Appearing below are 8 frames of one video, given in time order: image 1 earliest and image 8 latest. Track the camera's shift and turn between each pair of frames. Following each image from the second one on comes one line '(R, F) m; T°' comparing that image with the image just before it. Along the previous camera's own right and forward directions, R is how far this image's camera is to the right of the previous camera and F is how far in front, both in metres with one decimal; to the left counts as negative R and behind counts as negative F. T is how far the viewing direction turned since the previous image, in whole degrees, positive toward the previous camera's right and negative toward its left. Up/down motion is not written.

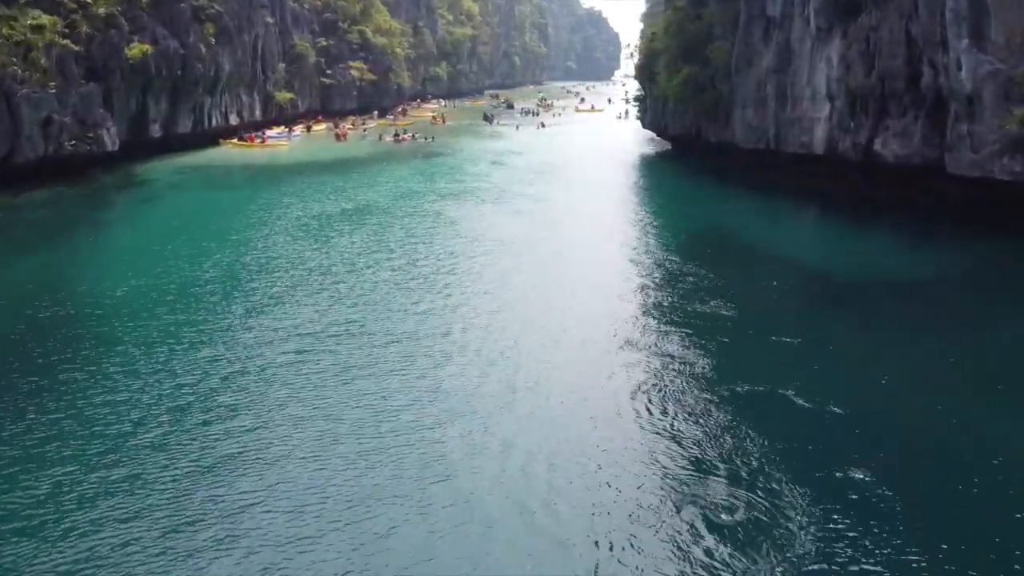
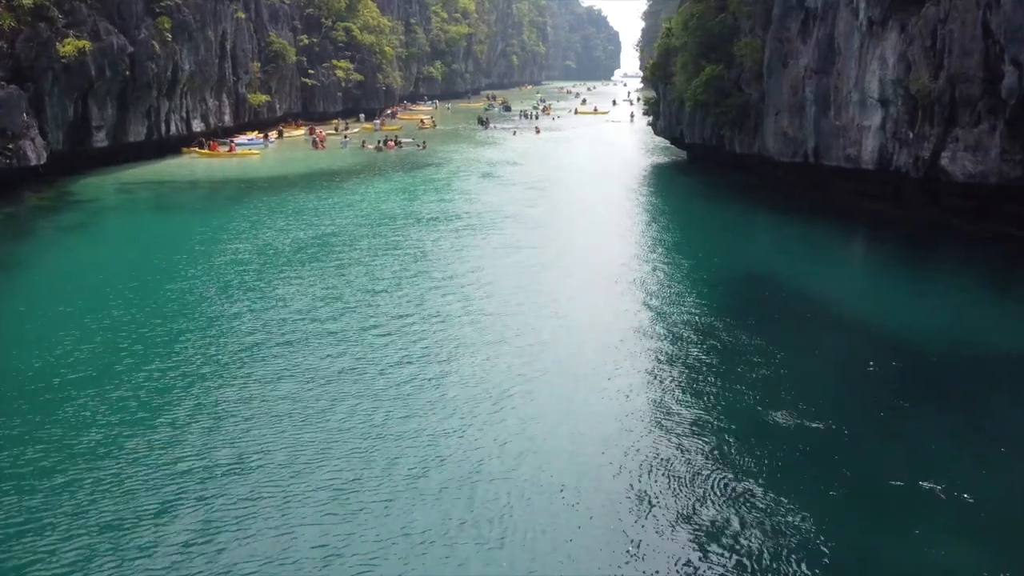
(+0.1, +4.5) m; 0°
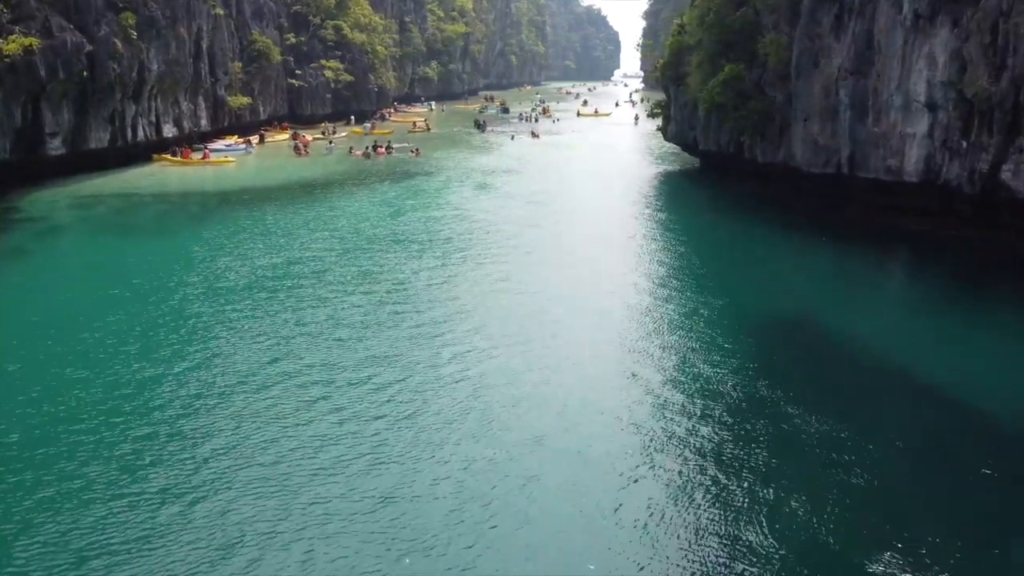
(0.0, +2.9) m; 0°
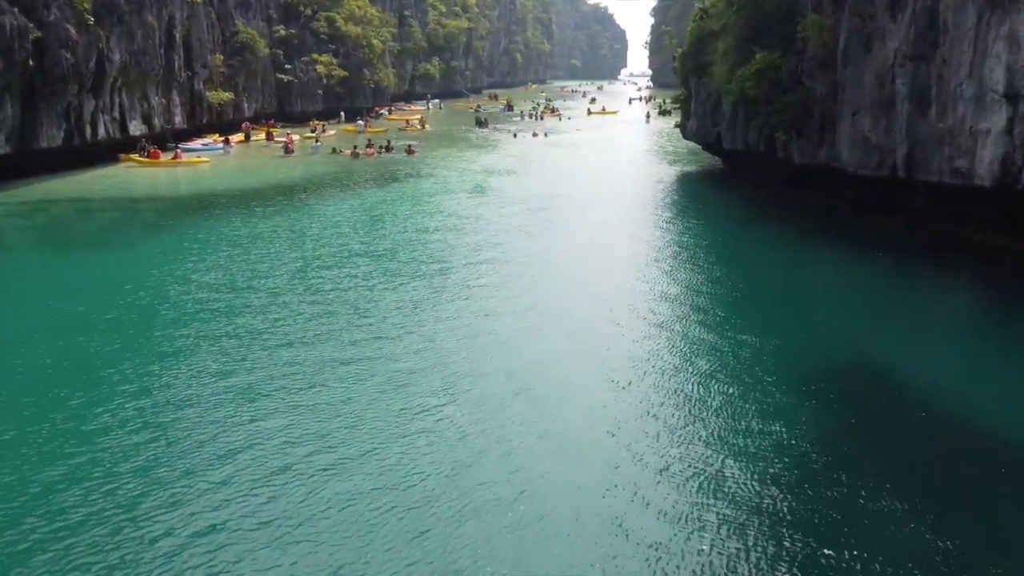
(+0.1, +3.4) m; 0°
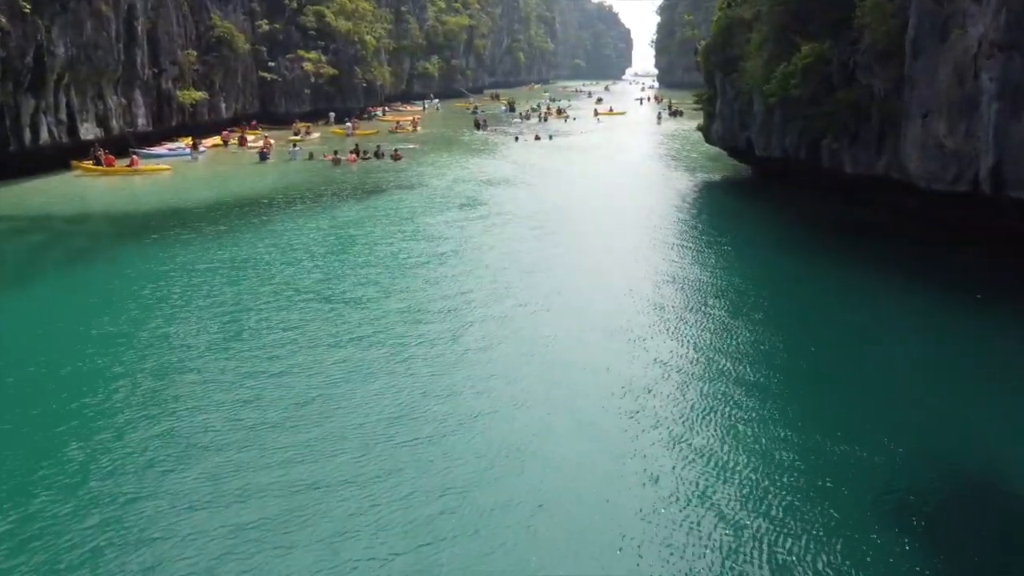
(+0.1, +3.7) m; 0°
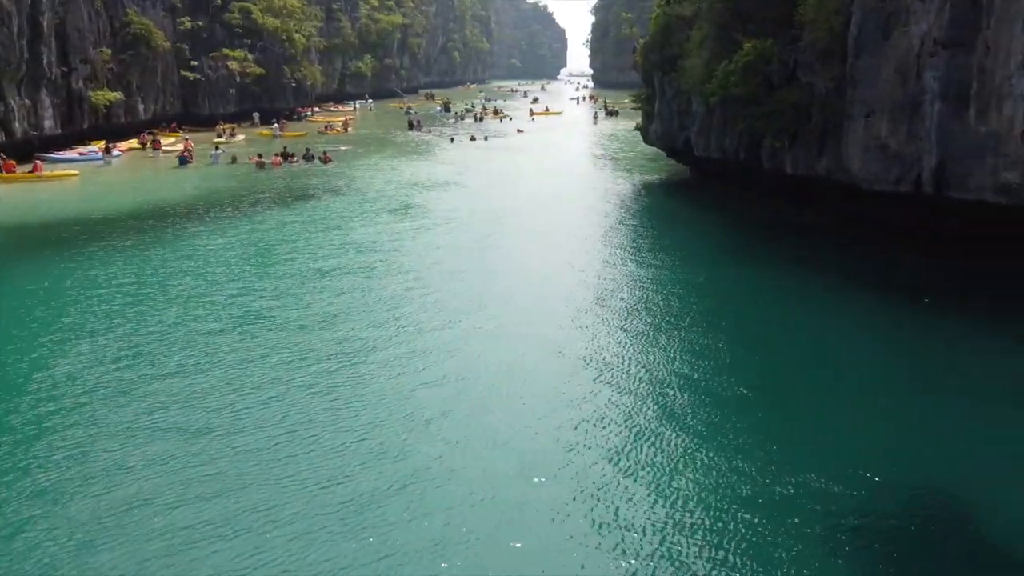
(+0.1, +0.9) m; +4°
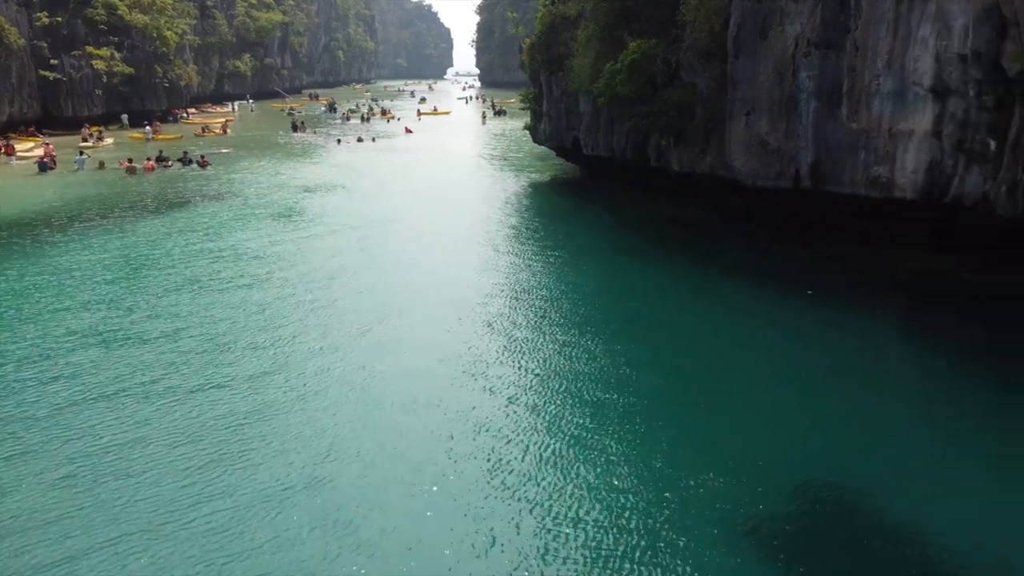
(0.0, +0.3) m; +7°
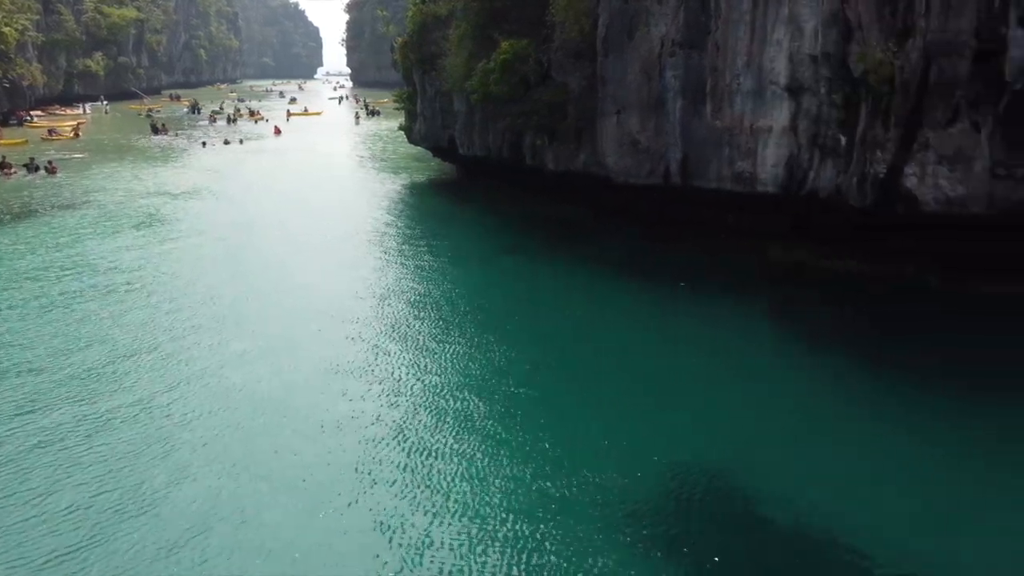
(0.0, +0.1) m; +8°
